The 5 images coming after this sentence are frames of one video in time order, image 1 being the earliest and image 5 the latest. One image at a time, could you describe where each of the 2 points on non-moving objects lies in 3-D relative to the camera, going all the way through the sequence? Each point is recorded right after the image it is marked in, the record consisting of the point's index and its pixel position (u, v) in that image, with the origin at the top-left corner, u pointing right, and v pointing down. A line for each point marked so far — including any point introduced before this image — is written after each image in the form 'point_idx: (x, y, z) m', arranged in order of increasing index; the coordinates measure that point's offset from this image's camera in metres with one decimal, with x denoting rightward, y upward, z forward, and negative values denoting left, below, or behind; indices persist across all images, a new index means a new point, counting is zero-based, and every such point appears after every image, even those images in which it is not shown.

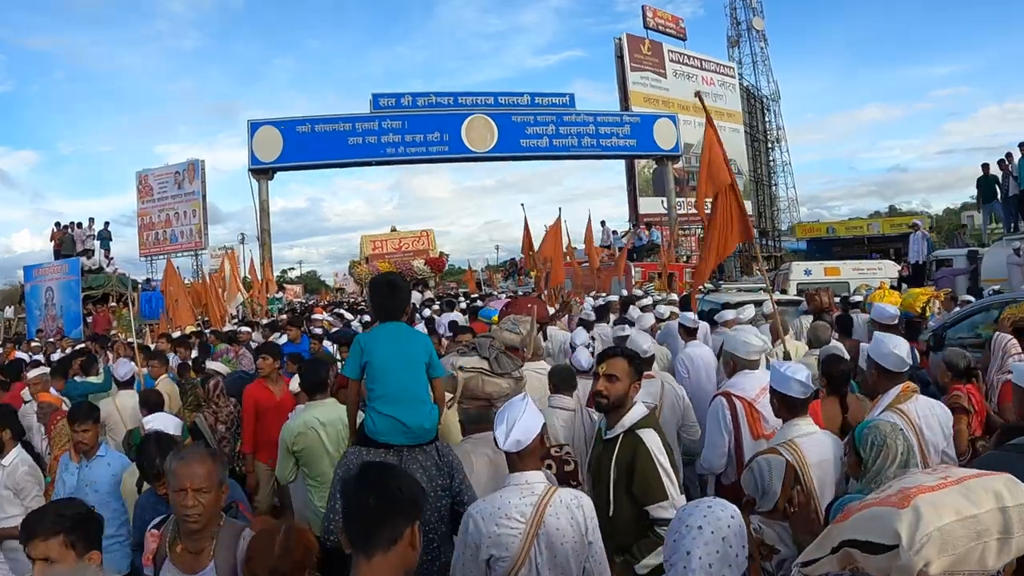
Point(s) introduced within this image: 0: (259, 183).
0: (-6.4, +2.7, +19.0) m
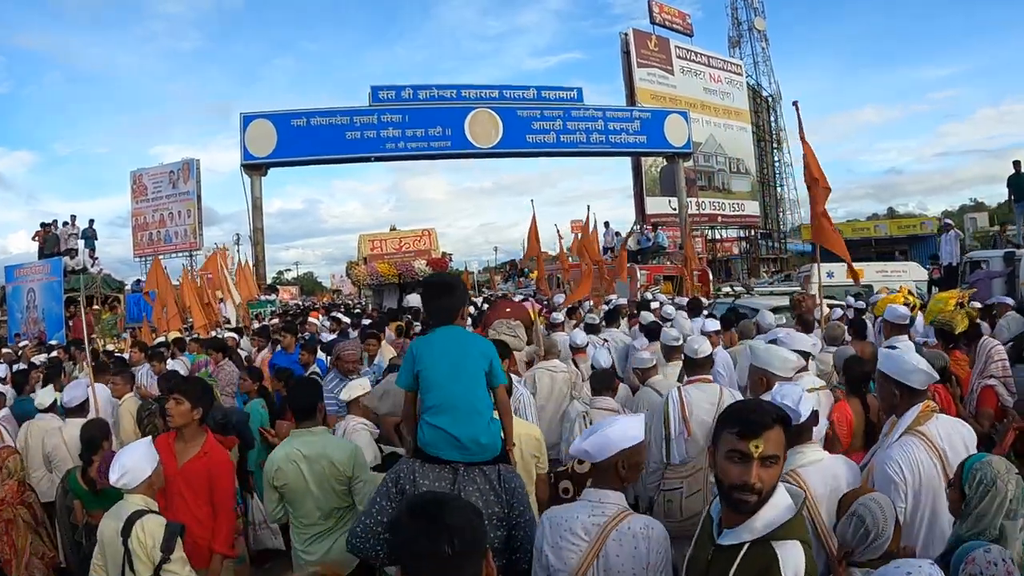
0: (-6.3, +2.6, +18.1) m
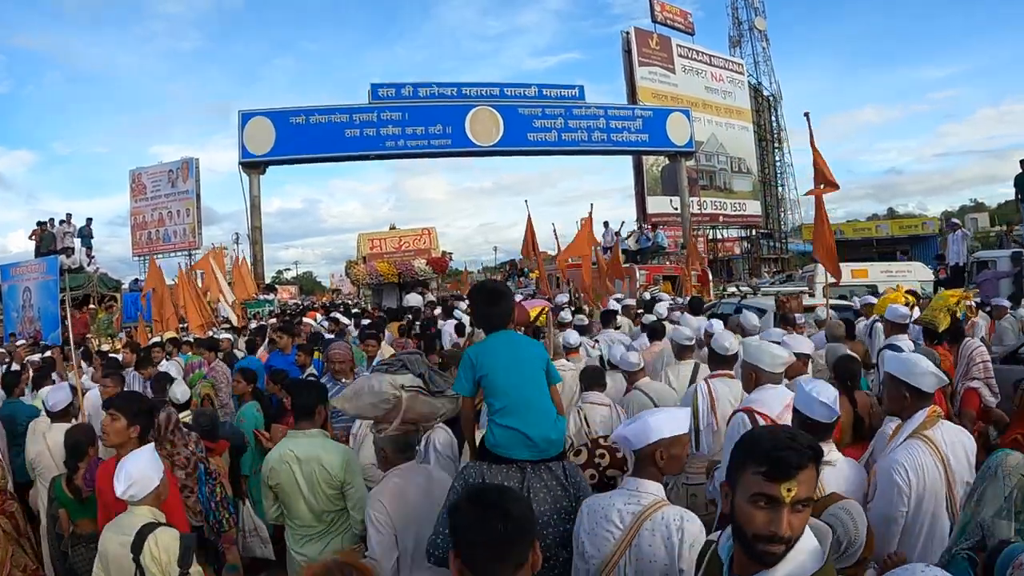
0: (-6.3, +2.6, +17.9) m
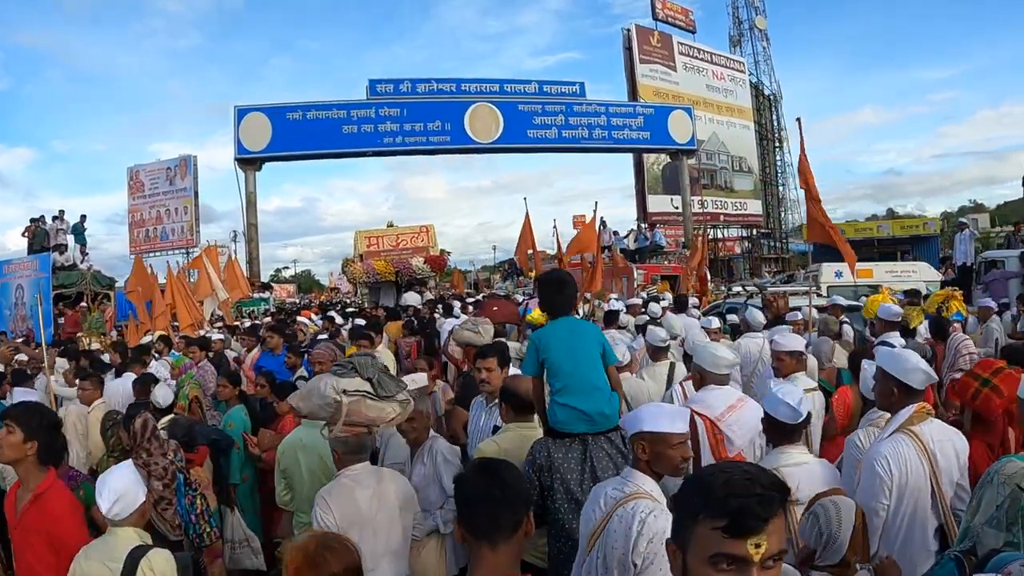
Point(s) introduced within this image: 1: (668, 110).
0: (-6.3, +2.7, +17.6) m
1: (+4.2, +4.7, +19.9) m
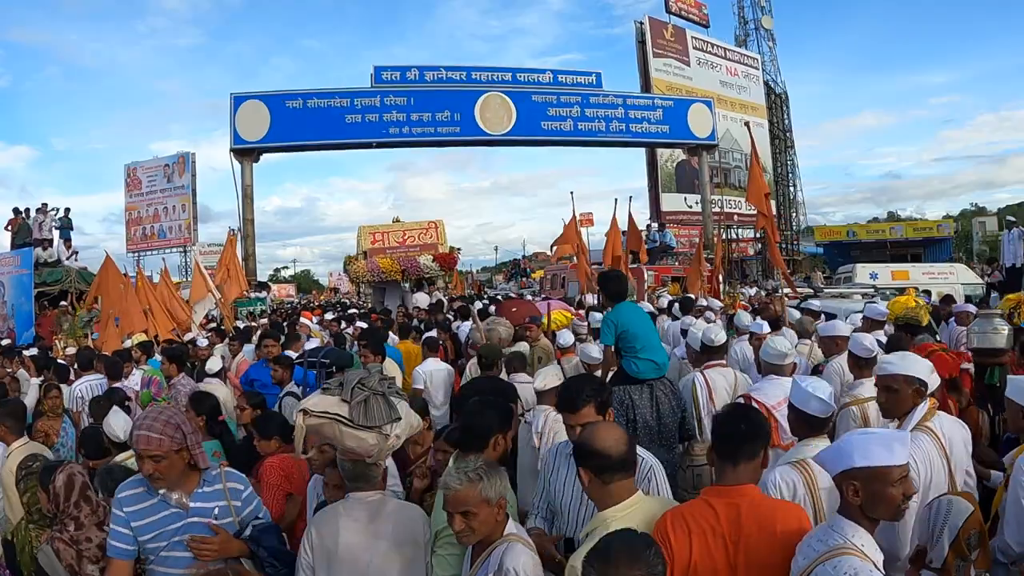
0: (-6.0, +2.7, +16.7) m
1: (+4.5, +4.7, +19.0) m
